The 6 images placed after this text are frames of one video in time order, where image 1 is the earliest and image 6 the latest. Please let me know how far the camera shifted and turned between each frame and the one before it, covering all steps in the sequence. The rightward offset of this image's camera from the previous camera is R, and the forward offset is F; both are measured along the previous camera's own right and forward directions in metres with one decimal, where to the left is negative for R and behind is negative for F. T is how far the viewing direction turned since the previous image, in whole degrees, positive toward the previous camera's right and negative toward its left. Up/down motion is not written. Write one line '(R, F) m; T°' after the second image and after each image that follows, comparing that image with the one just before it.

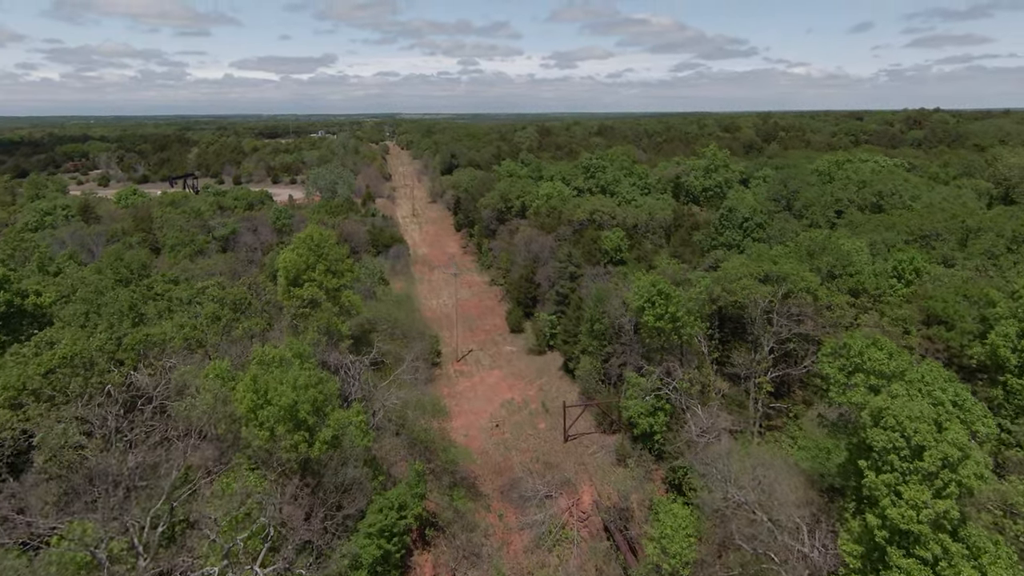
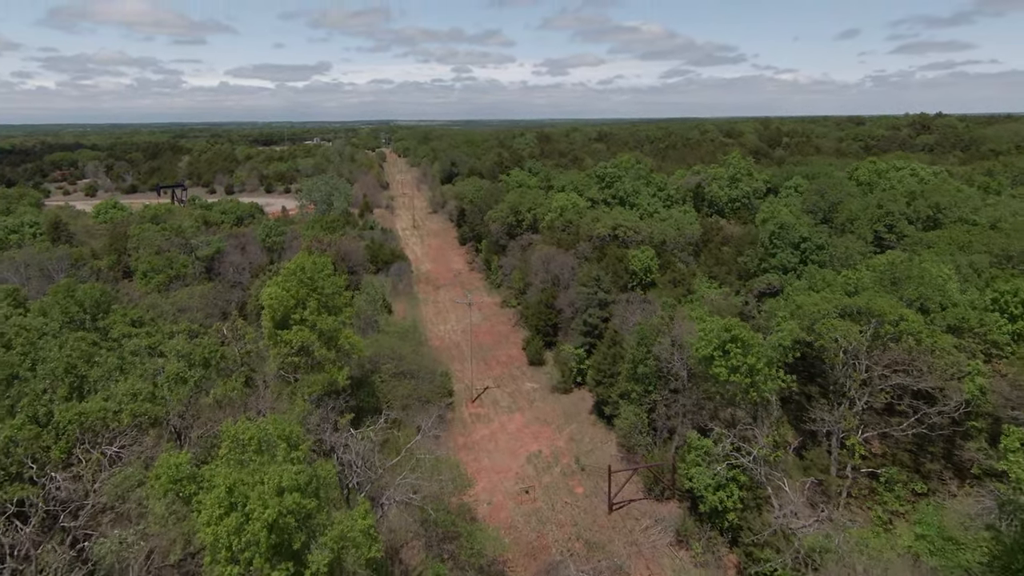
(-1.2, +3.6) m; 0°
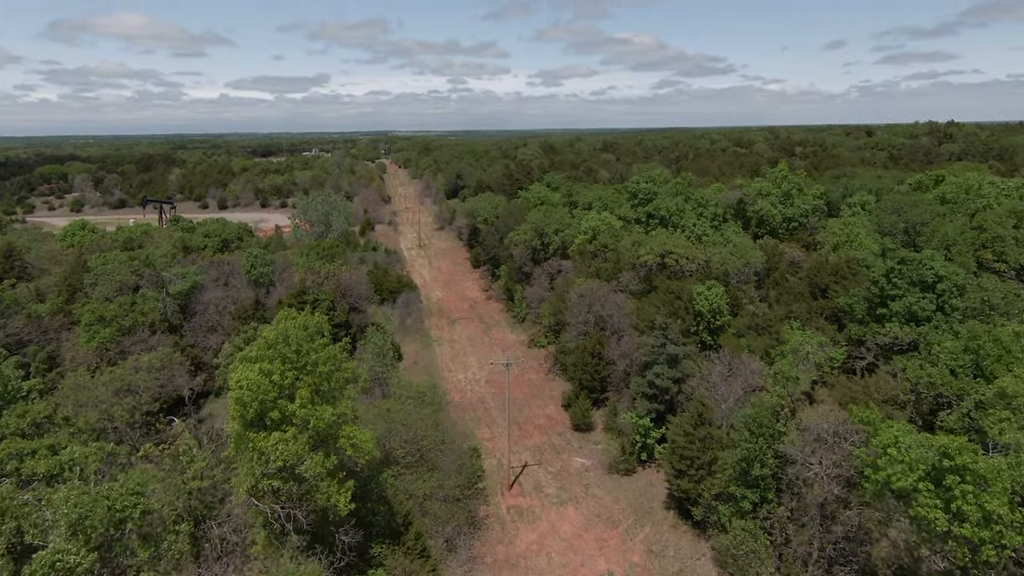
(-1.7, +5.5) m; 0°
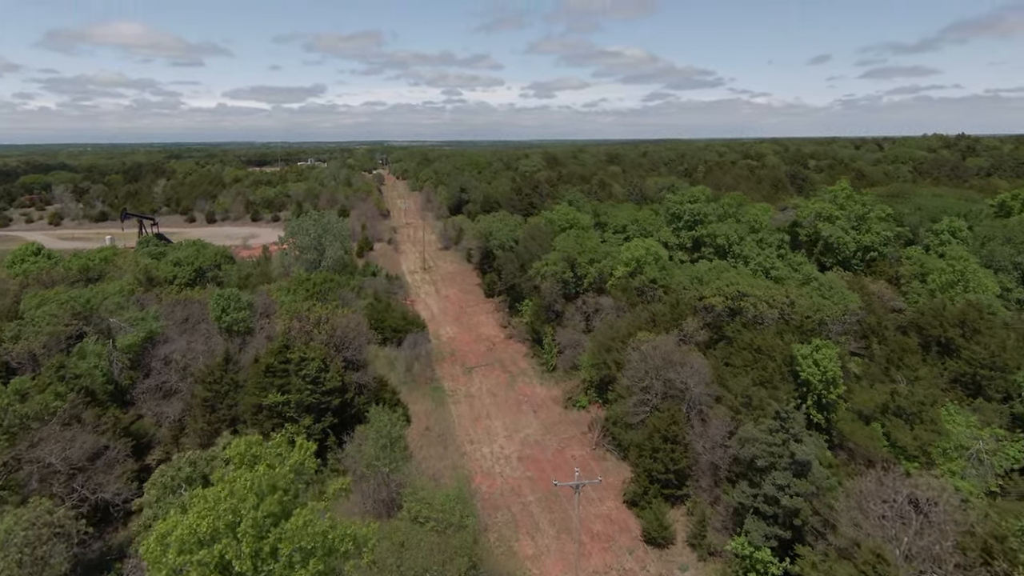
(-1.8, +5.9) m; 0°
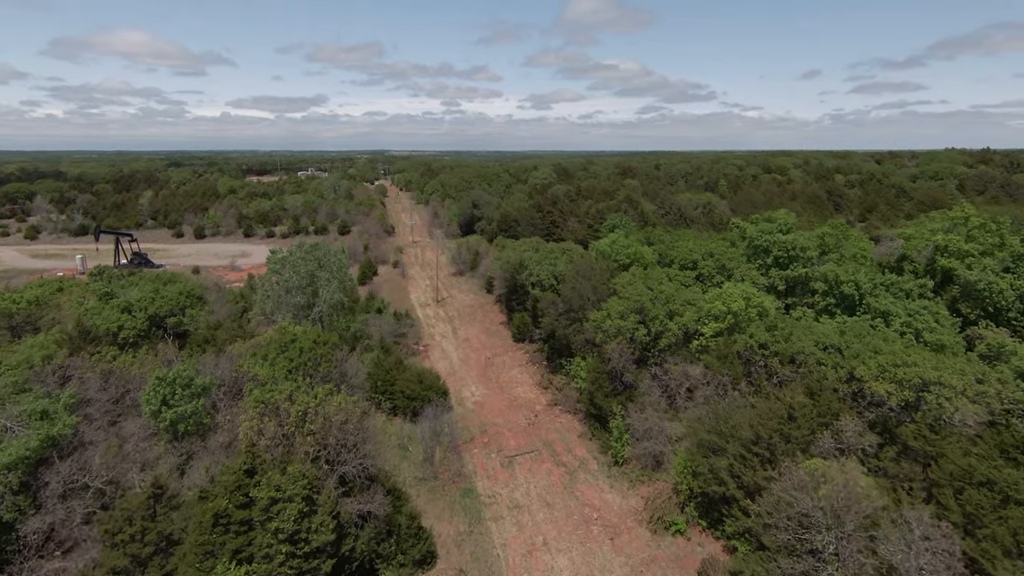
(-2.3, +7.7) m; 0°
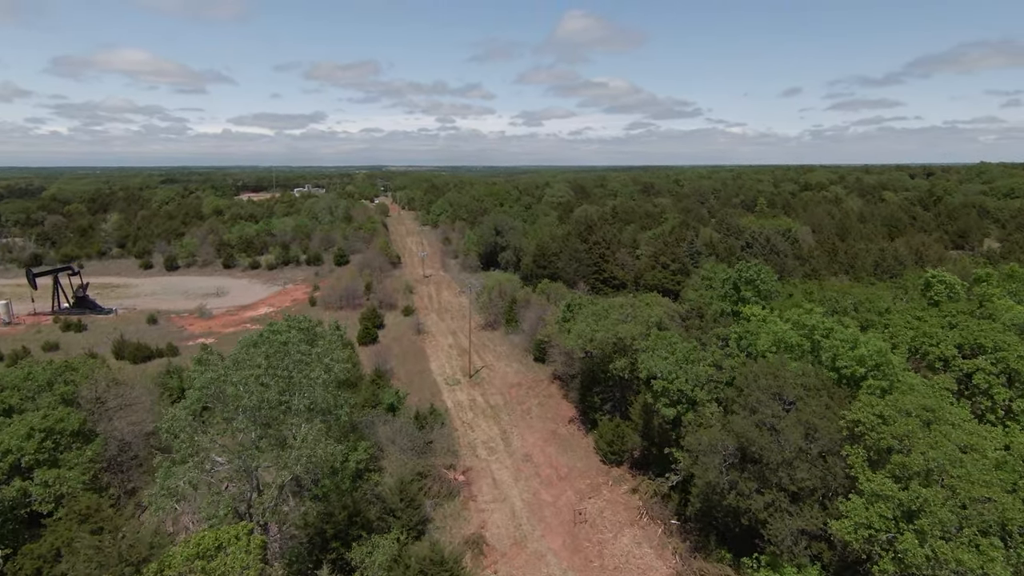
(-3.7, +12.9) m; 0°
